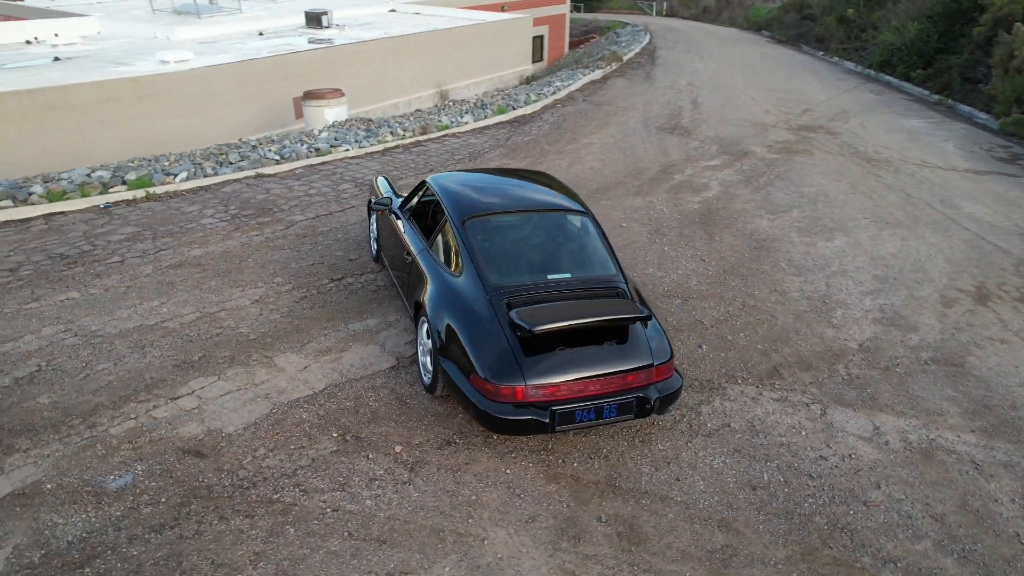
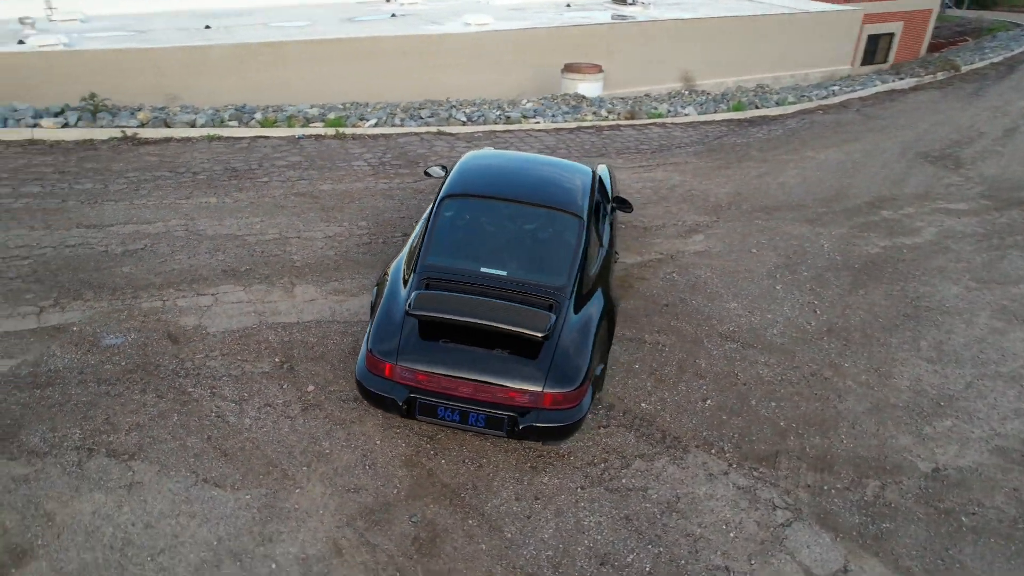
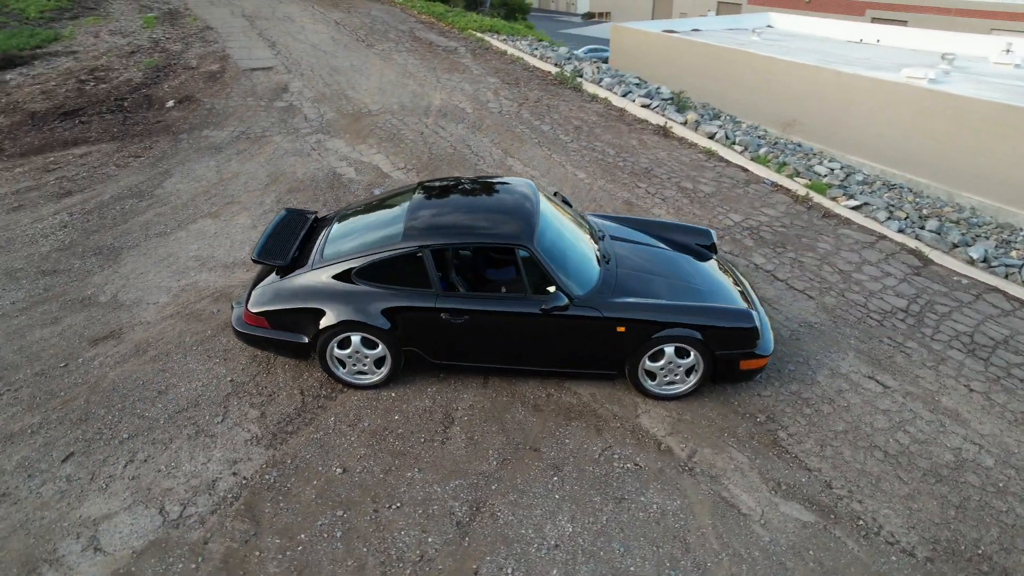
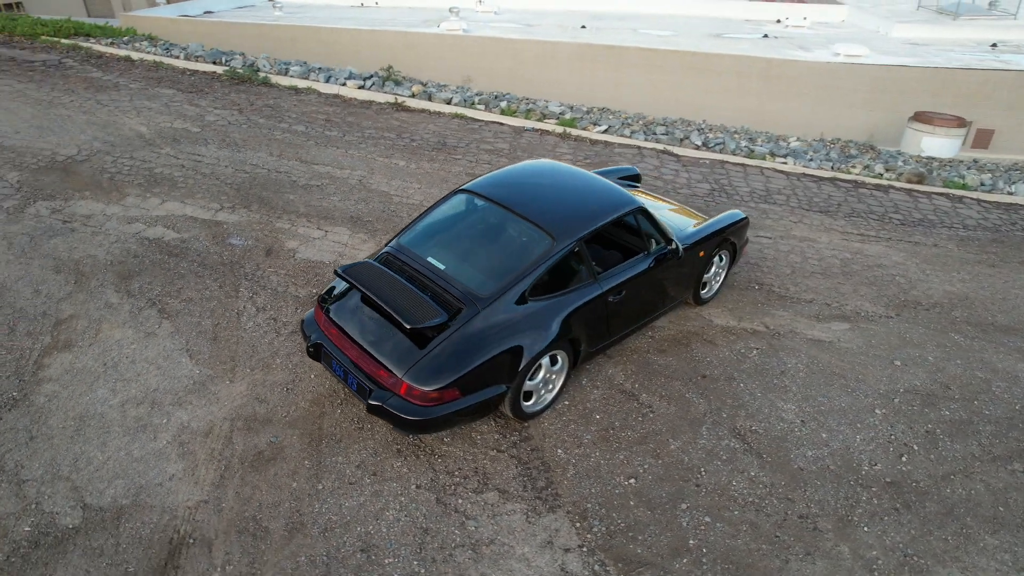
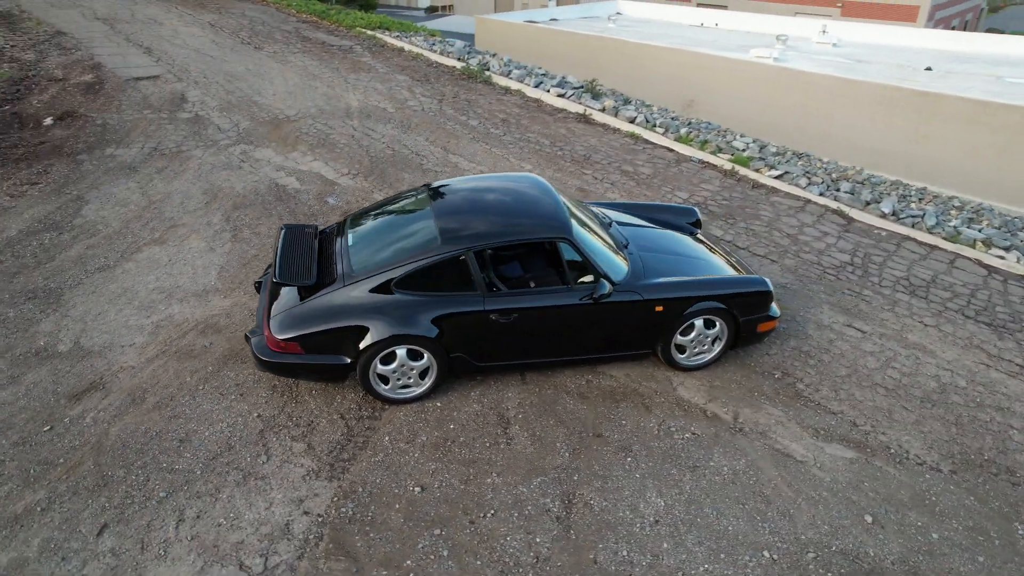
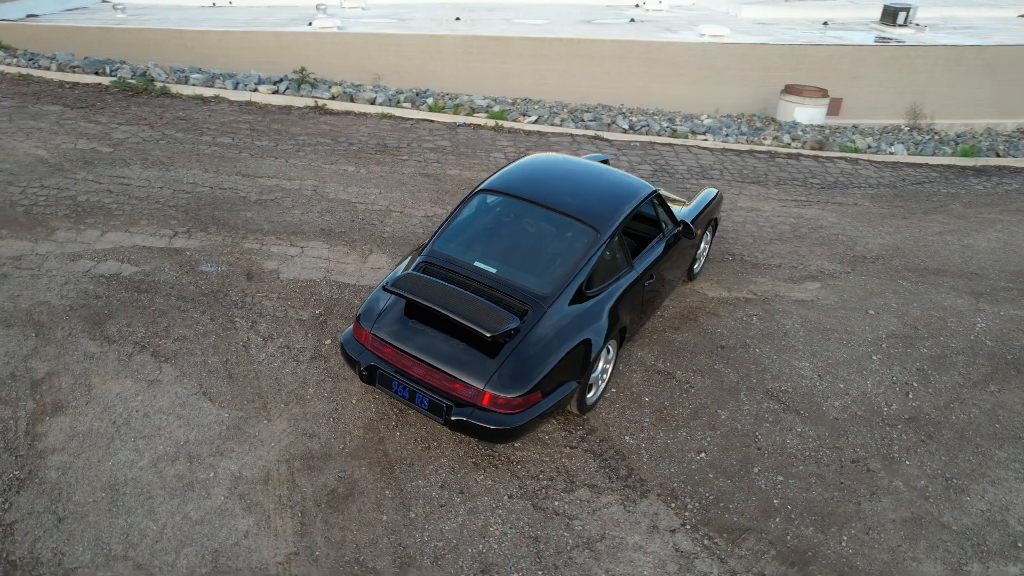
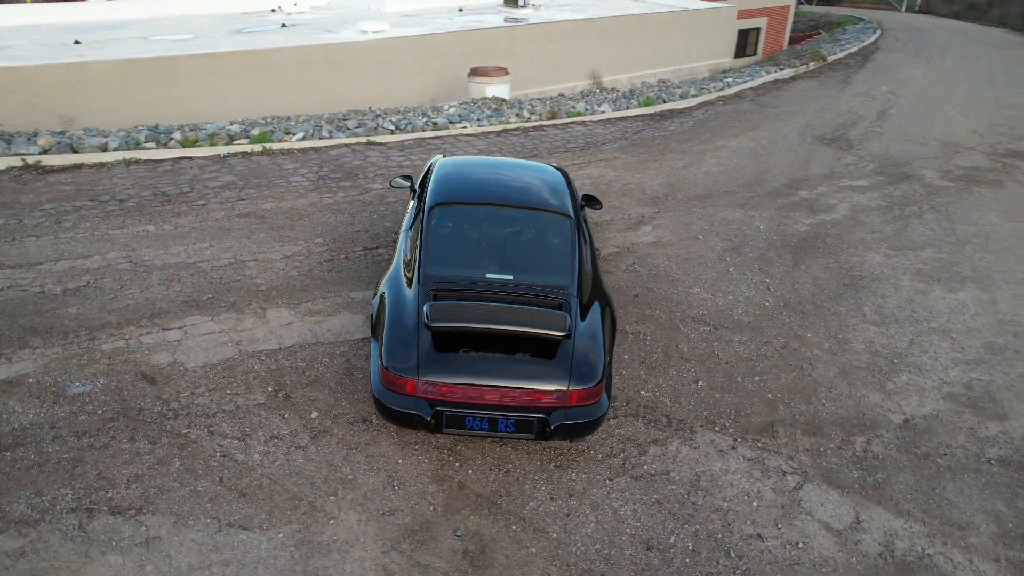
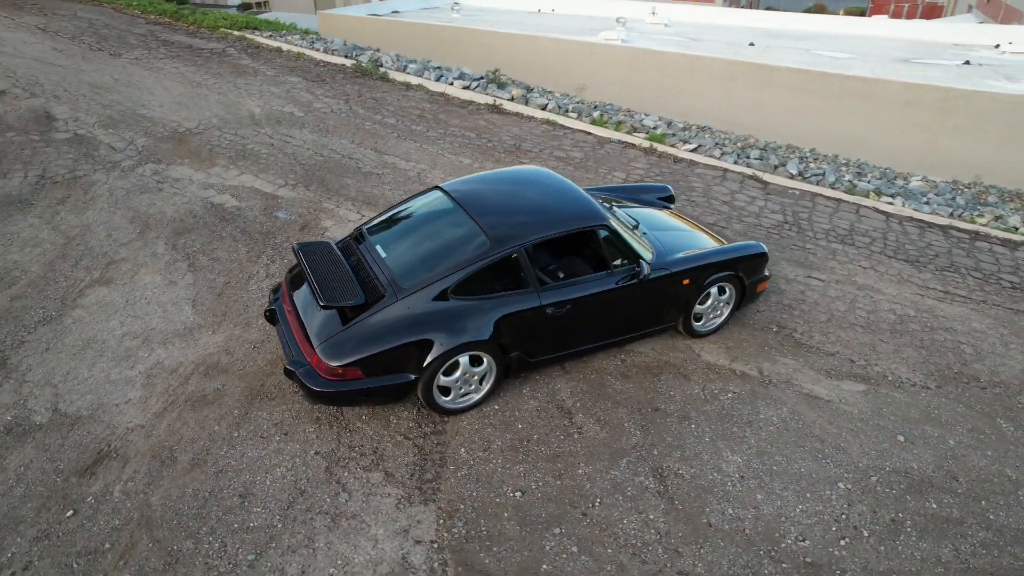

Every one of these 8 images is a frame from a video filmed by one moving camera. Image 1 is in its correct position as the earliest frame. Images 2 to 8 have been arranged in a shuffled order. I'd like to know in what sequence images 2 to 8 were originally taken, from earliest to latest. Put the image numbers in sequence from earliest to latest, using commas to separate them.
7, 2, 6, 4, 8, 5, 3
